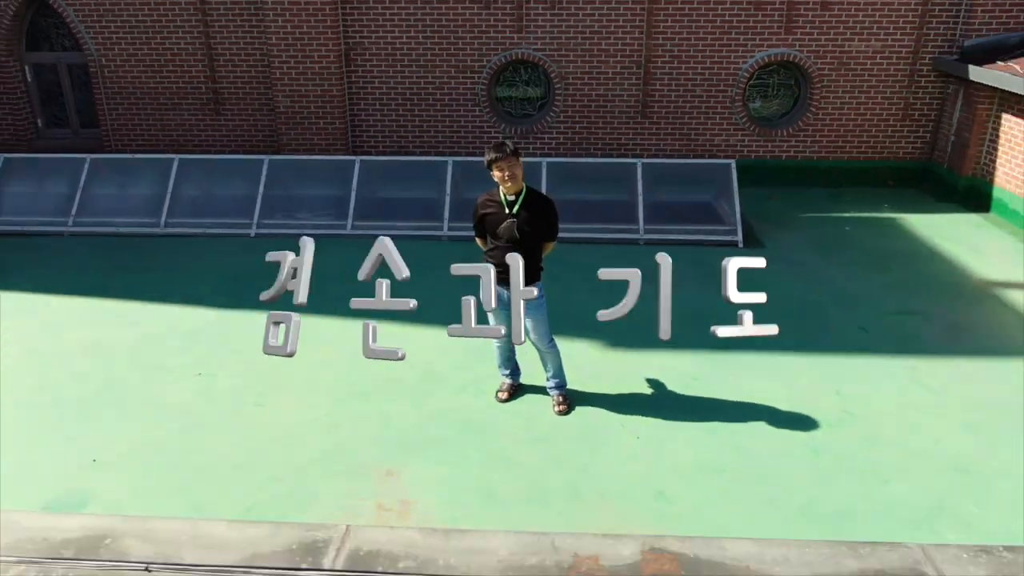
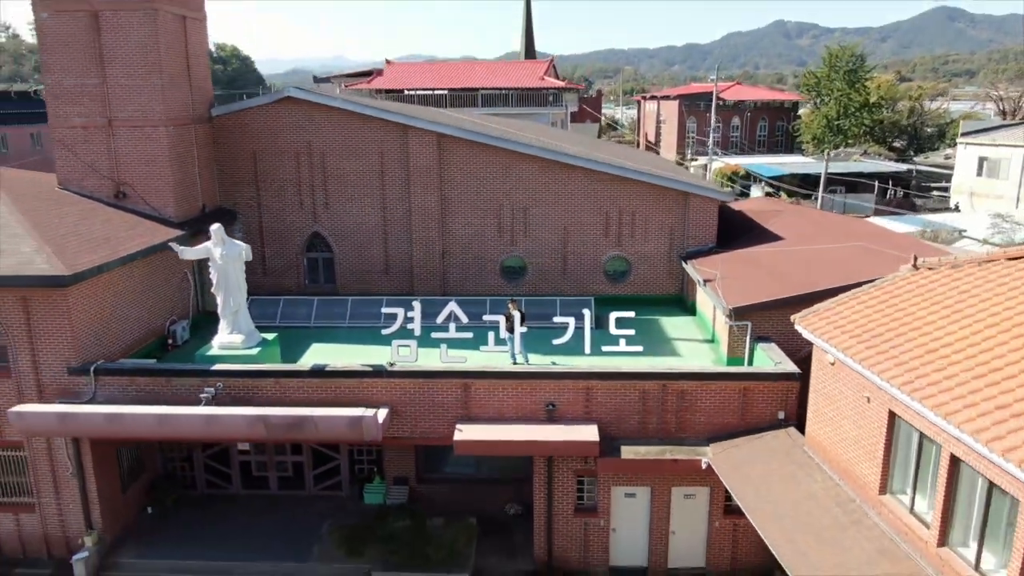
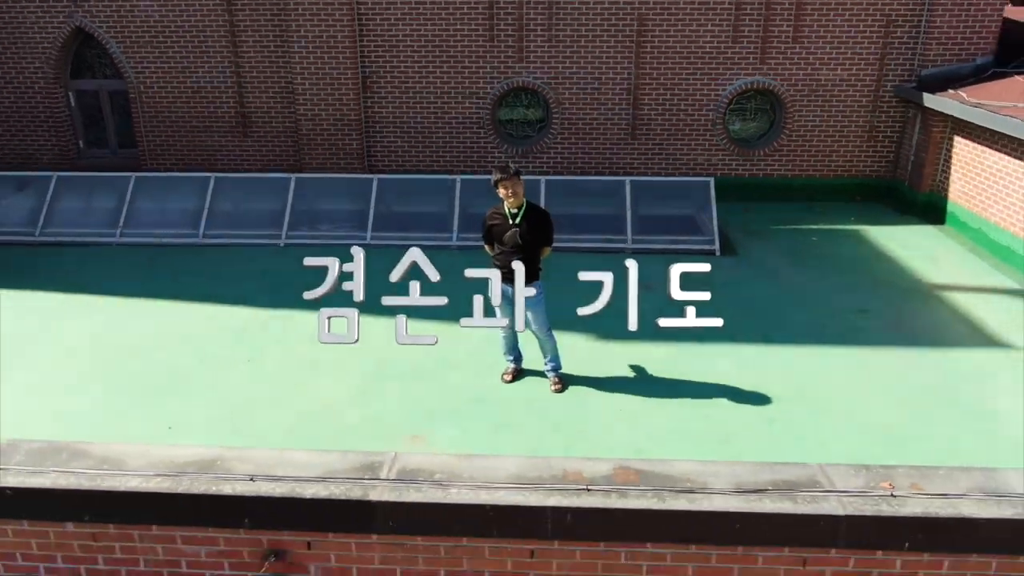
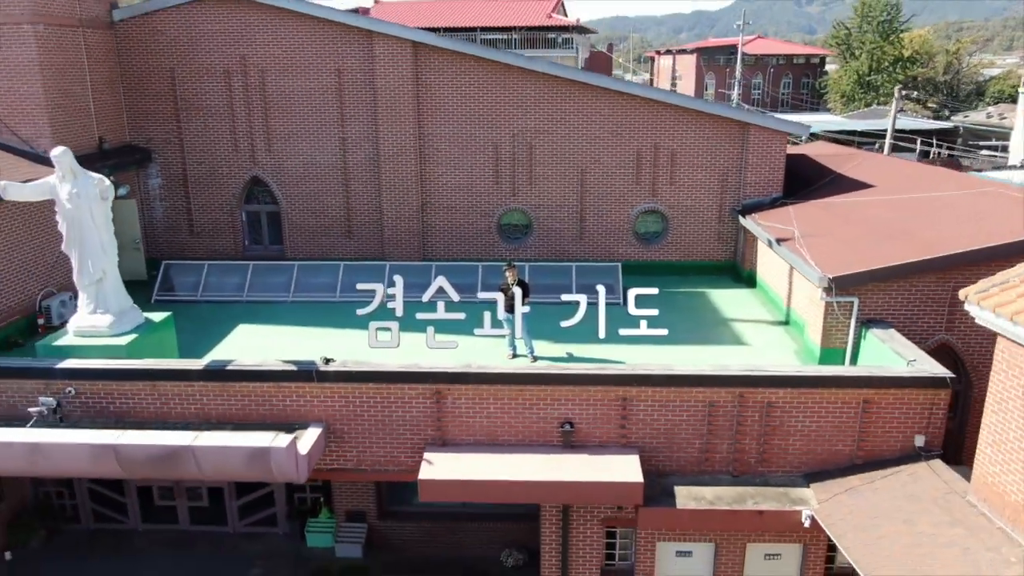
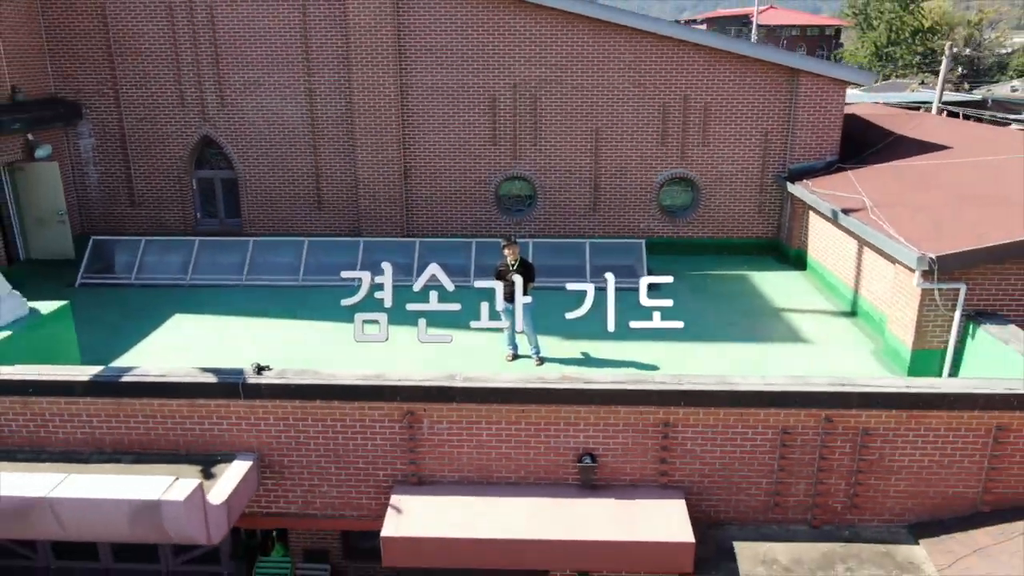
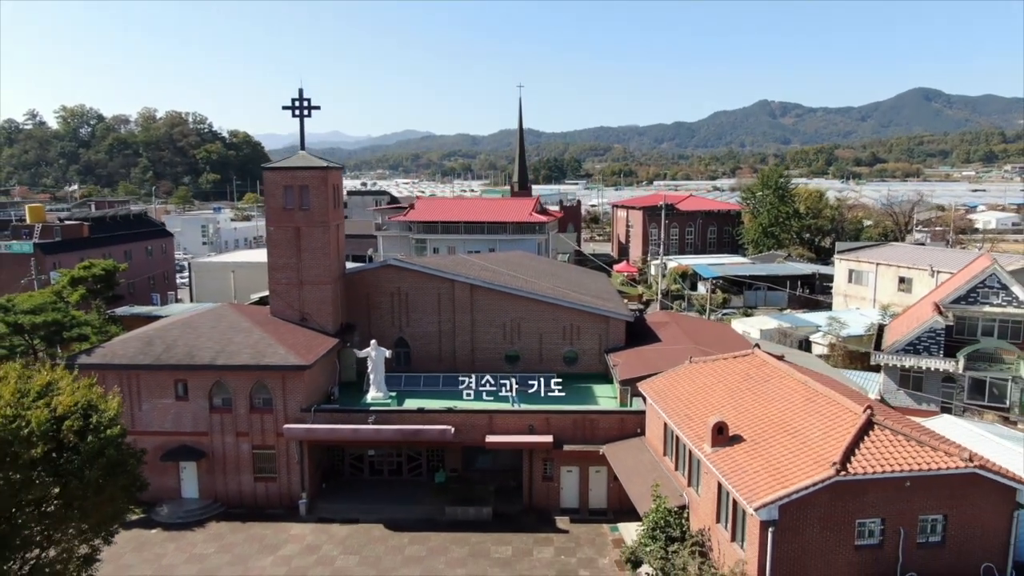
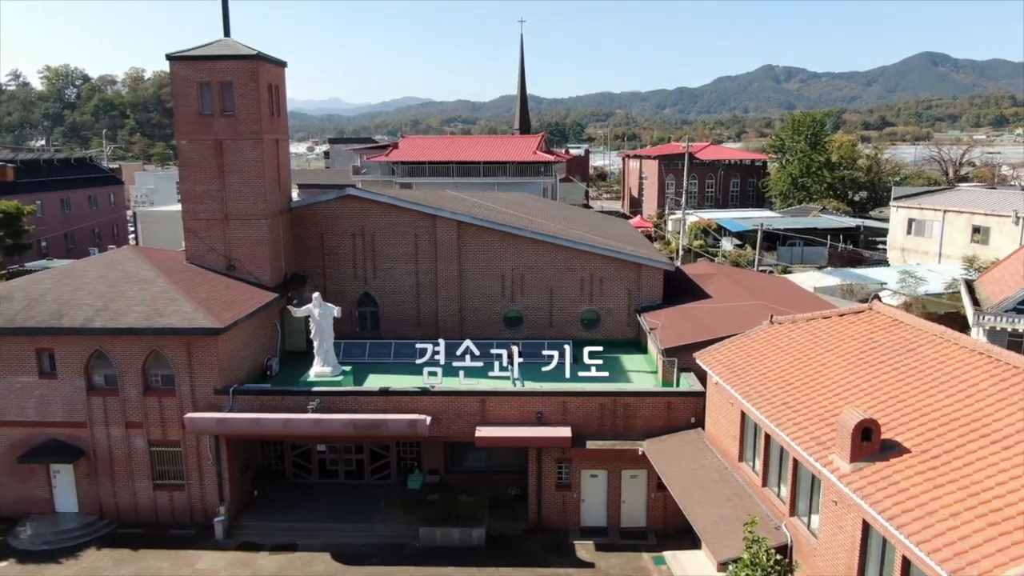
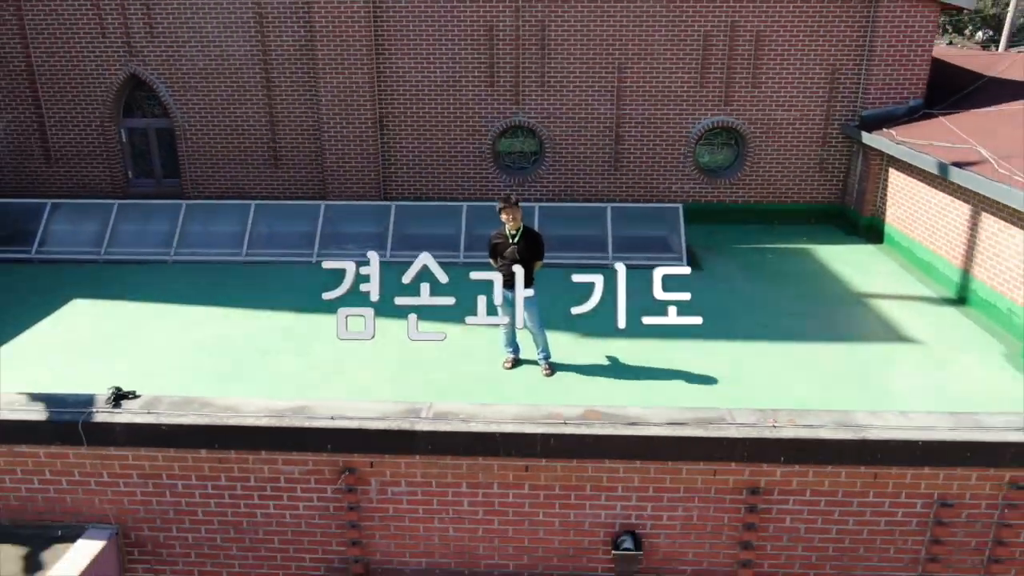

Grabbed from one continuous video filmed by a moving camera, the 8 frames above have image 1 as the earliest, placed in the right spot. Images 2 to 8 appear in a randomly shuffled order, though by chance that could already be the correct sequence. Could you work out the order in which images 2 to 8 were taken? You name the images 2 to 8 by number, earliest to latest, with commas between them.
3, 8, 5, 4, 2, 7, 6
